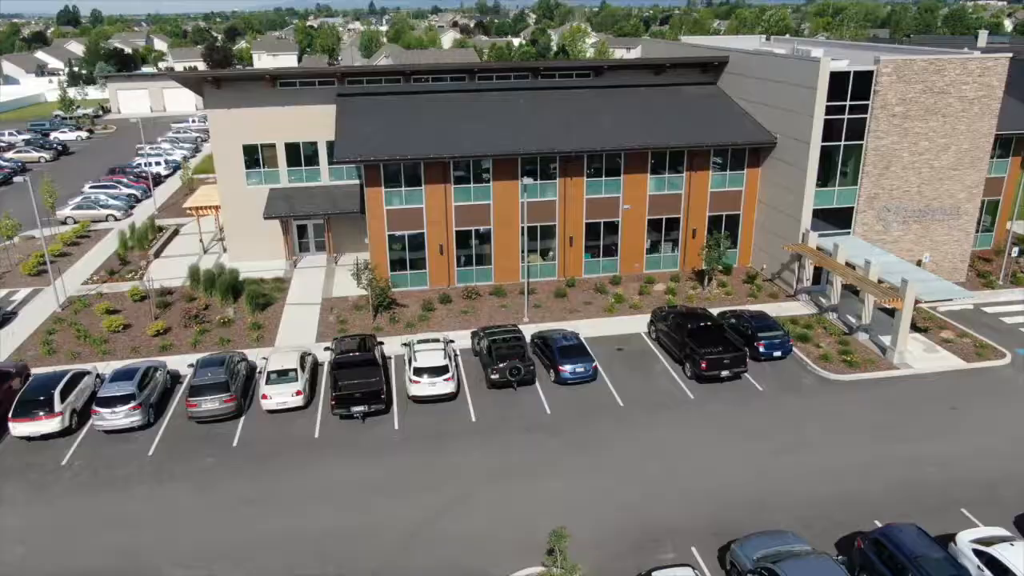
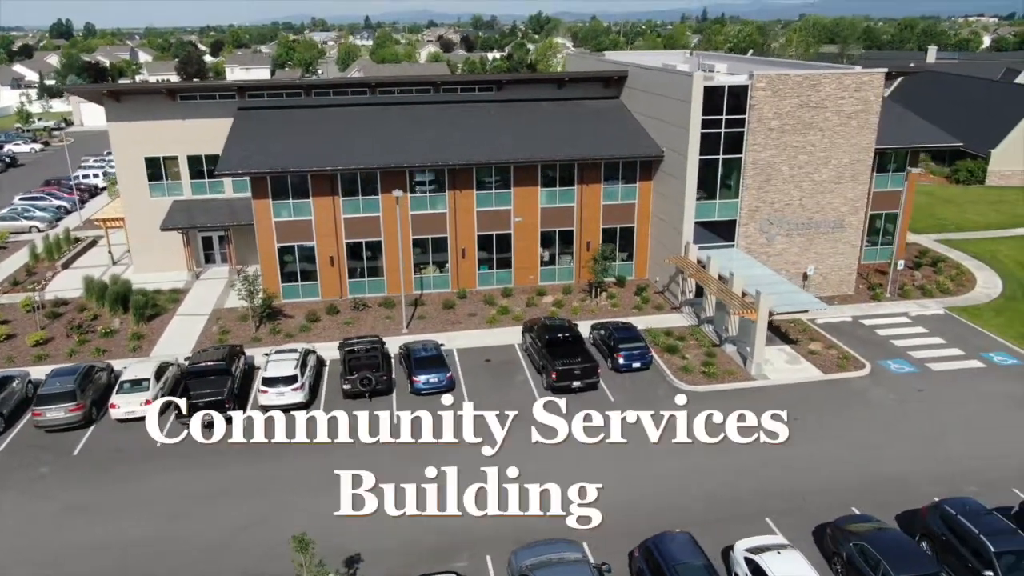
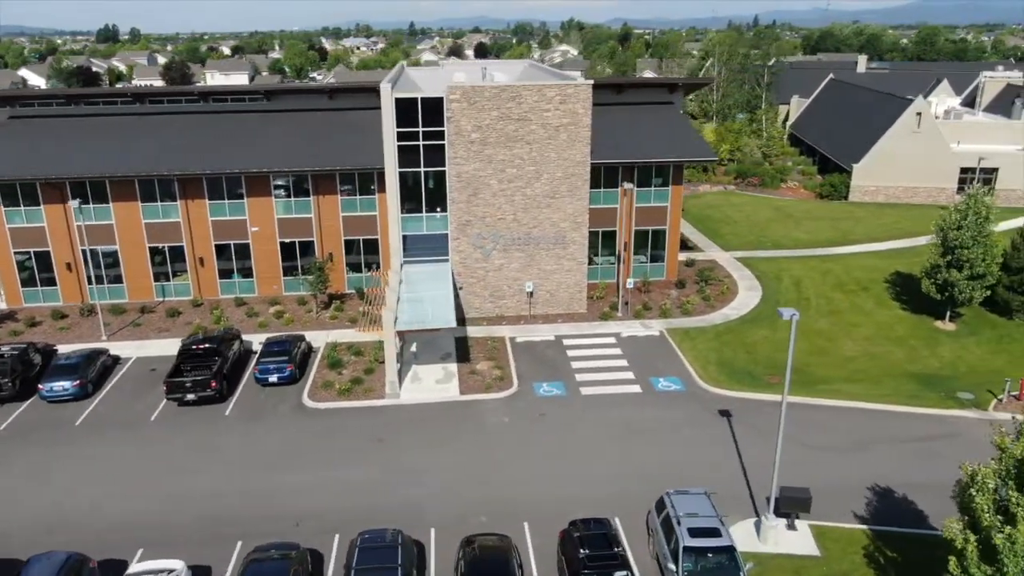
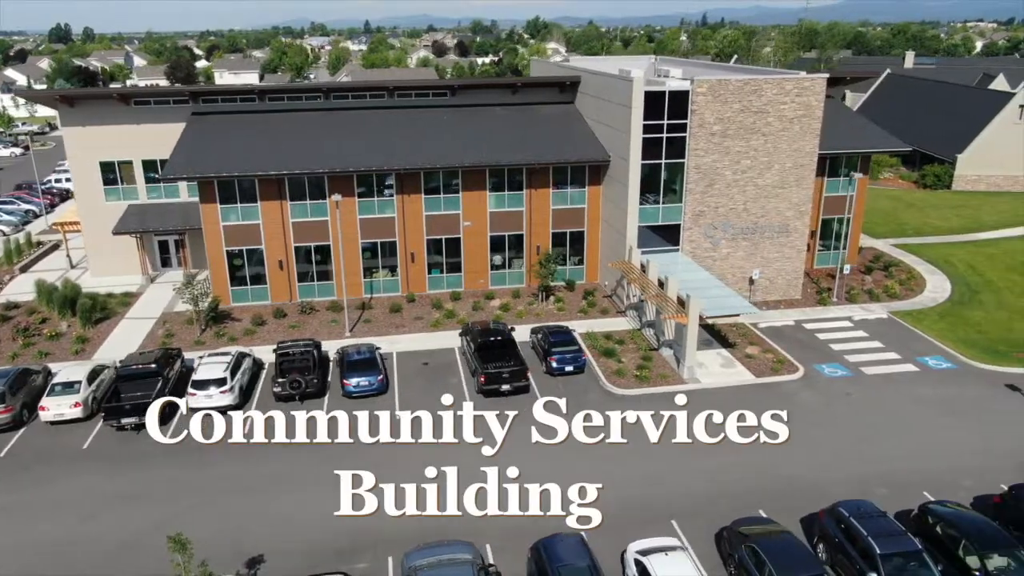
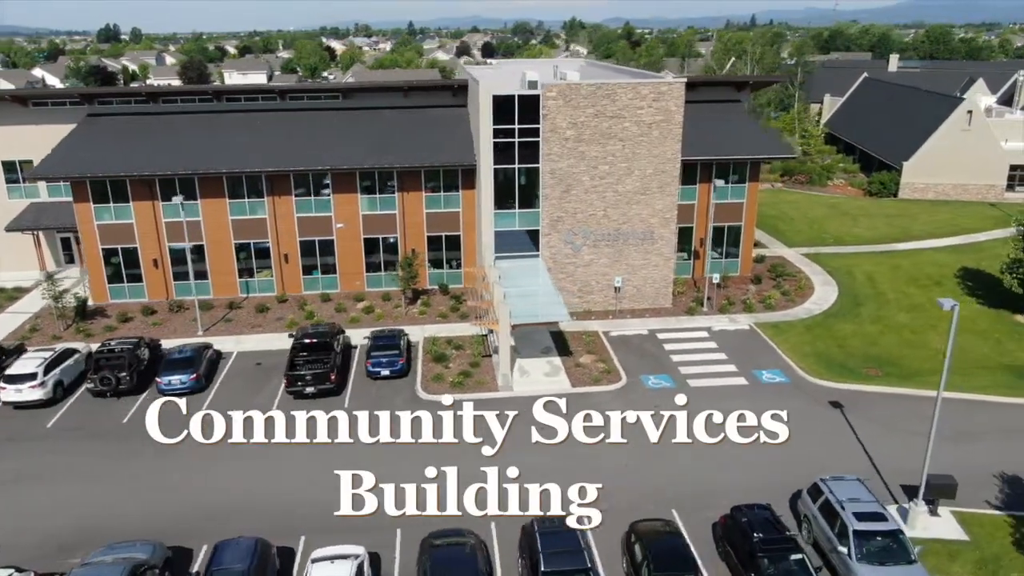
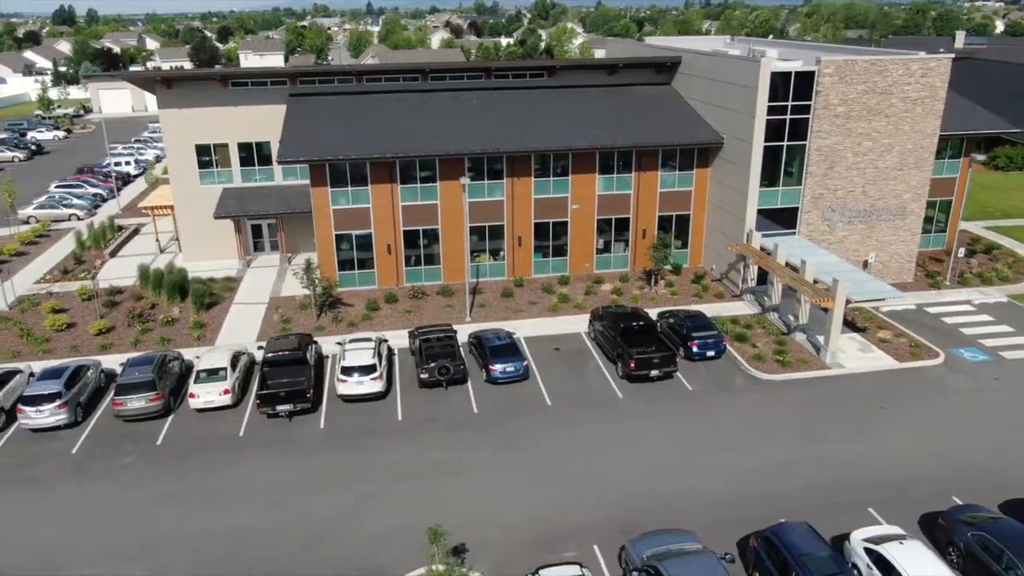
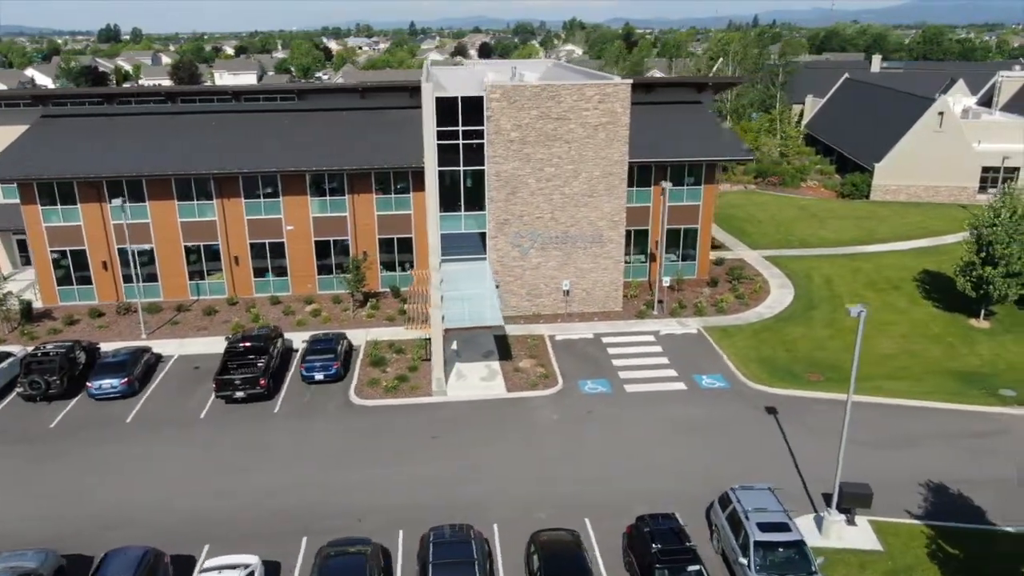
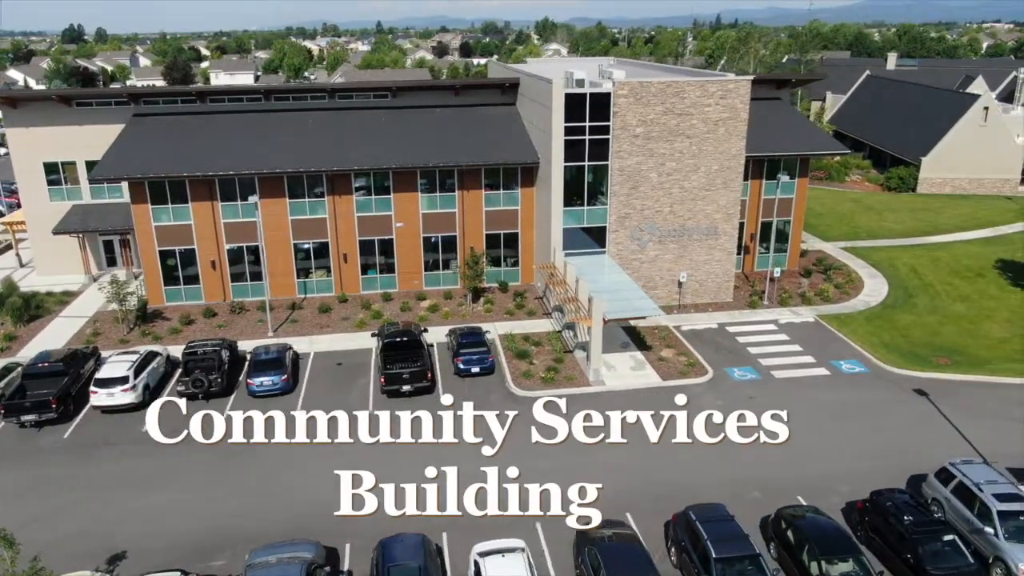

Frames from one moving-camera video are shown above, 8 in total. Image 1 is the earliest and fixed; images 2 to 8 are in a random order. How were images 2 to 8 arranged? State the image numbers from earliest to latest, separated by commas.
6, 2, 4, 8, 5, 7, 3
